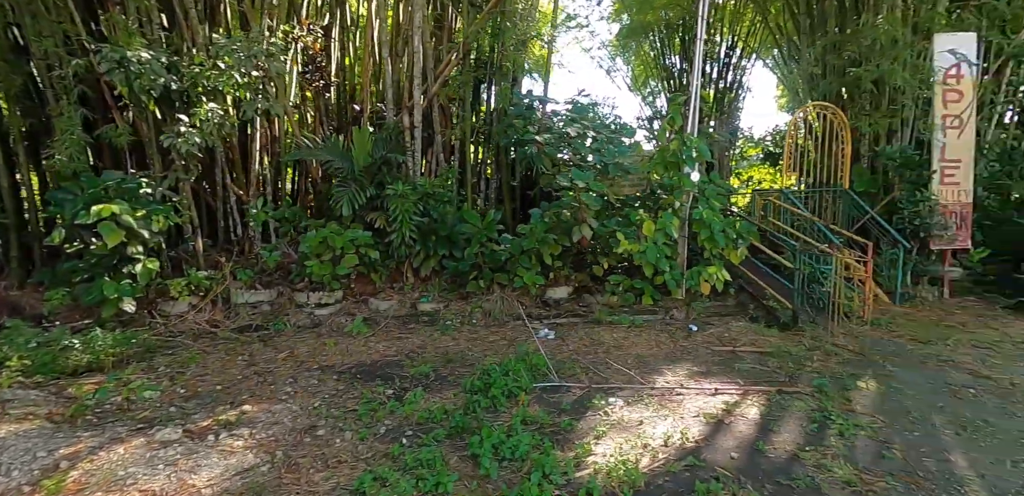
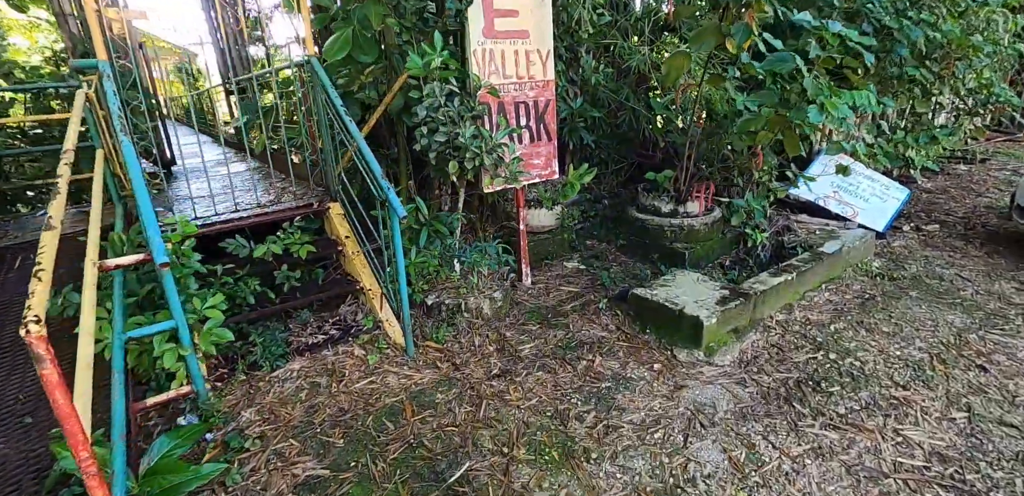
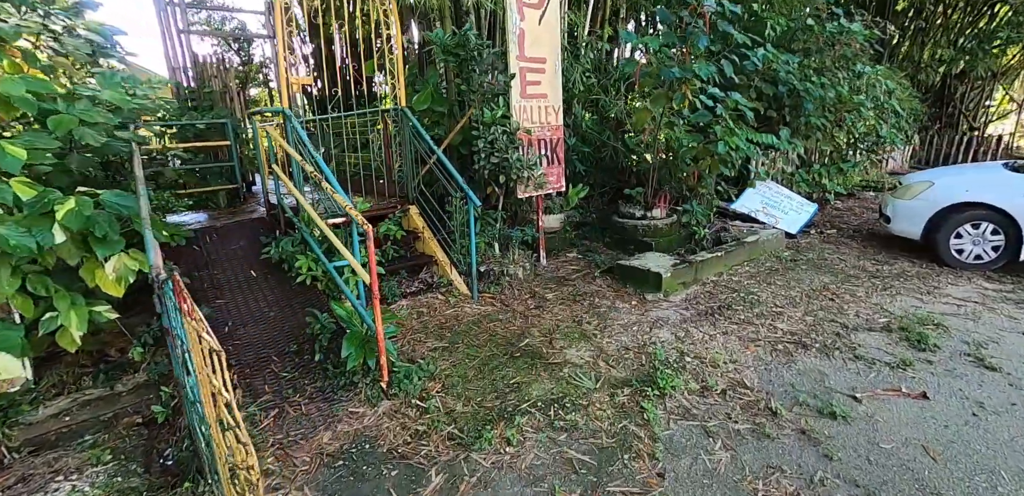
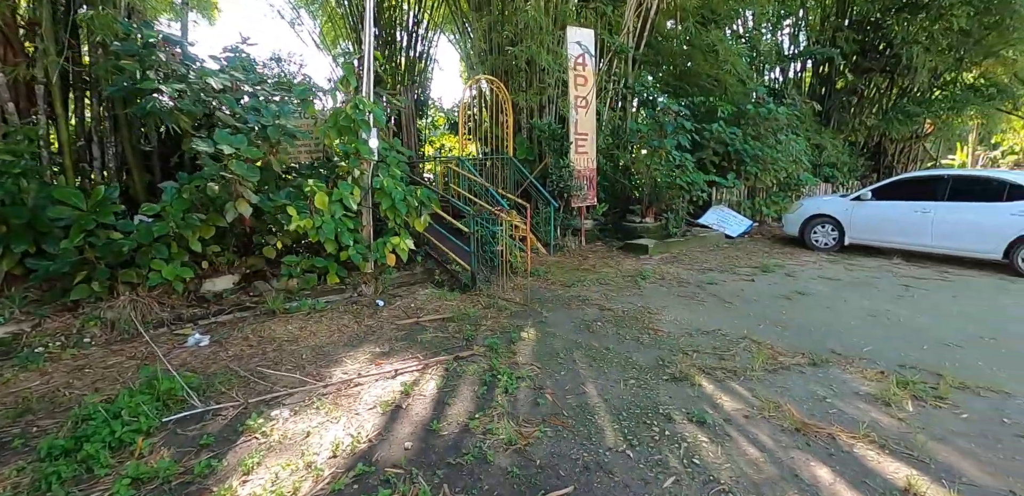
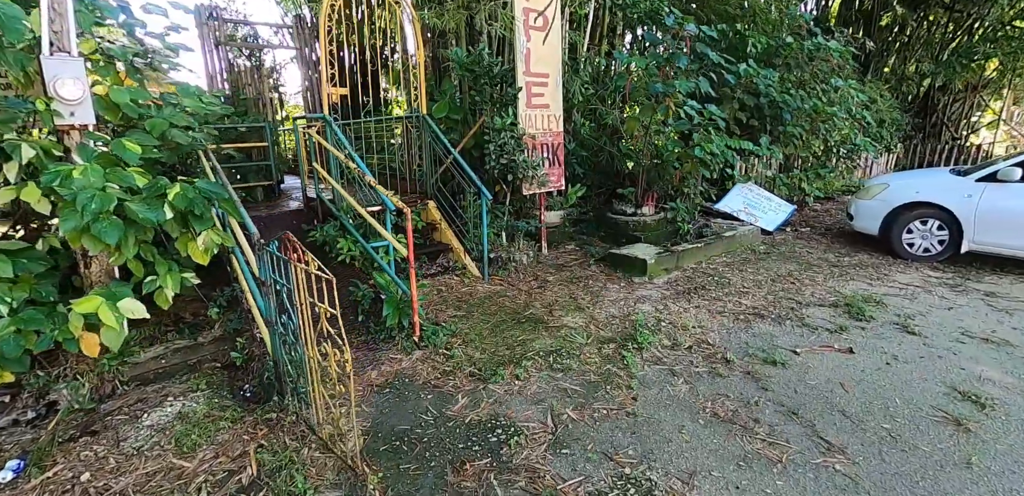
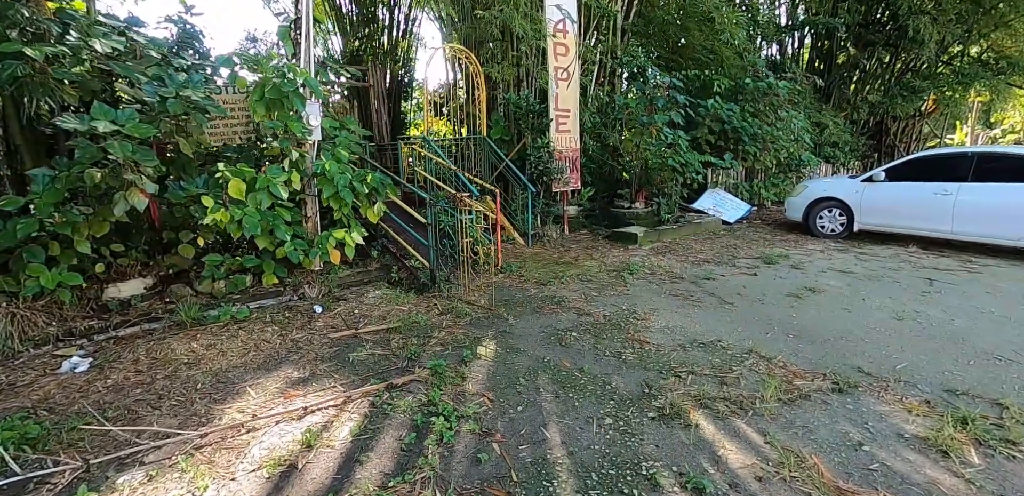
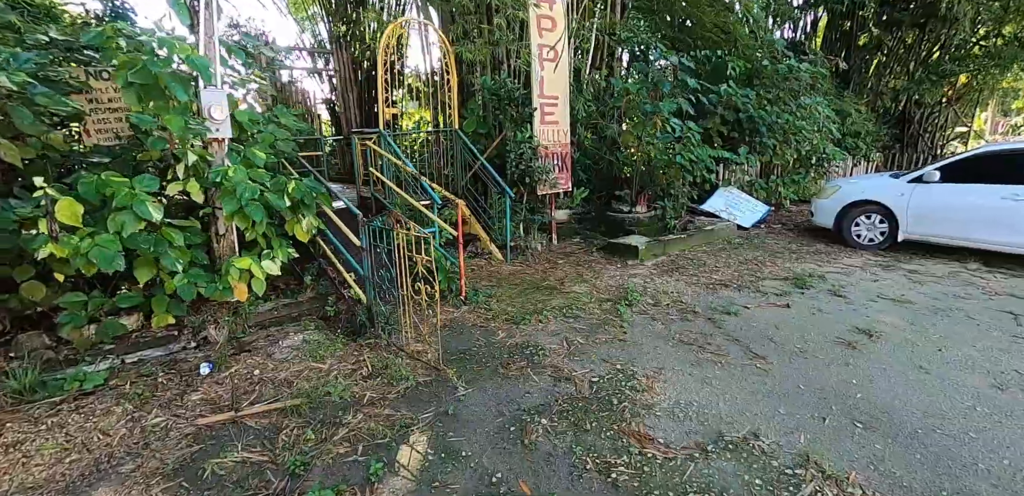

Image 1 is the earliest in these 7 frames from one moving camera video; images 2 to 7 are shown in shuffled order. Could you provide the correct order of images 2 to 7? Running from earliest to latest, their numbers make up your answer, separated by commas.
4, 6, 7, 5, 3, 2
